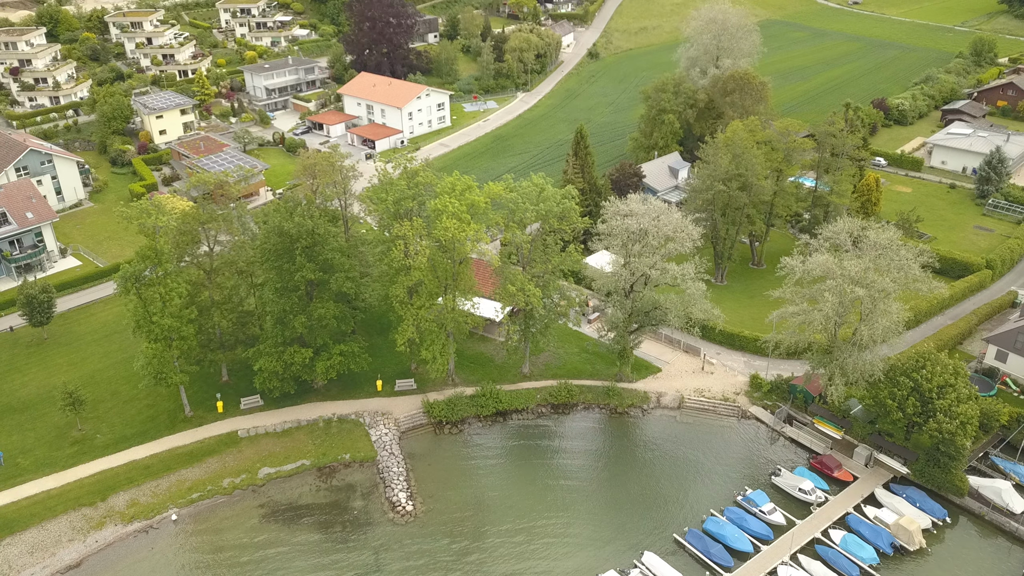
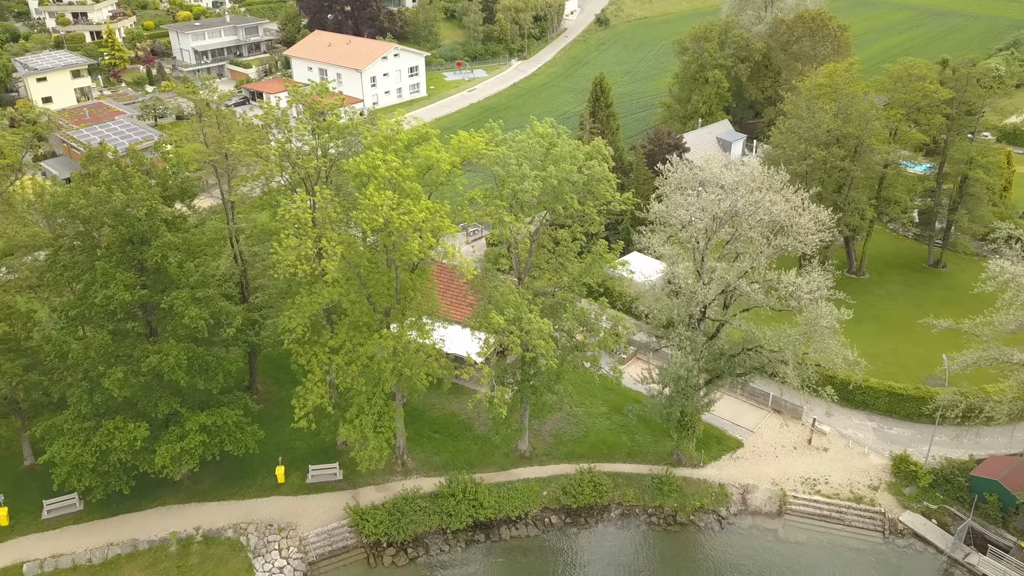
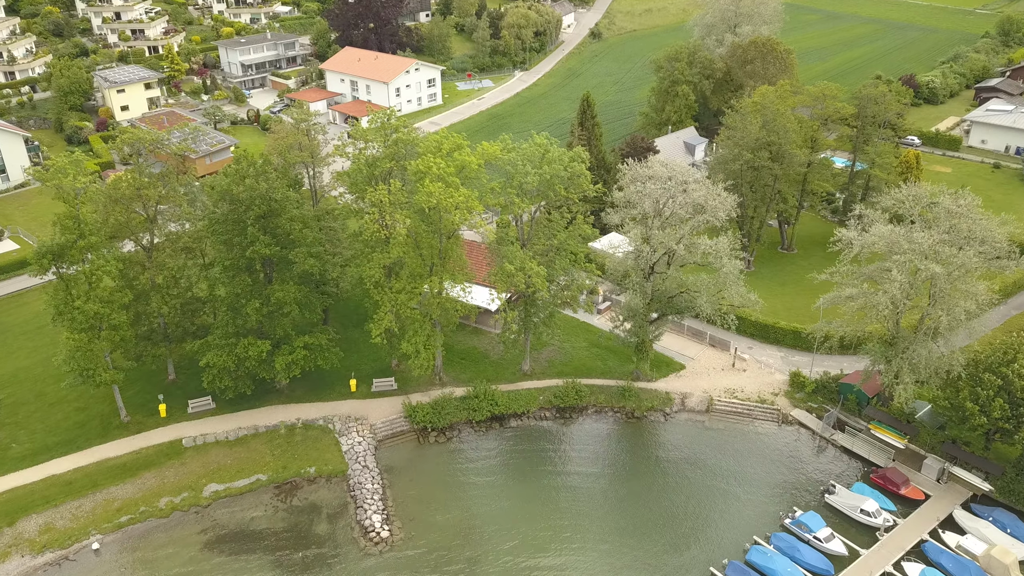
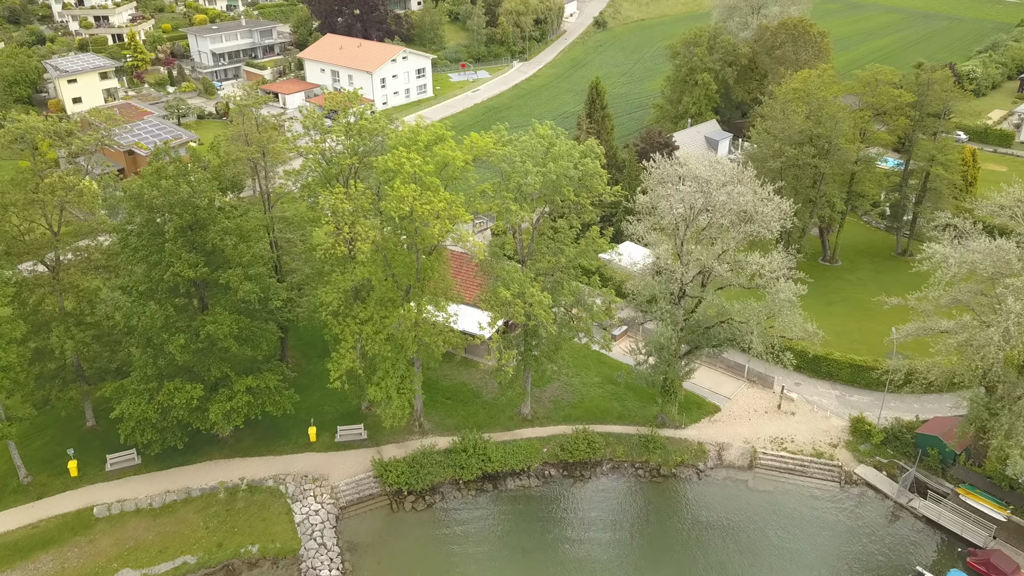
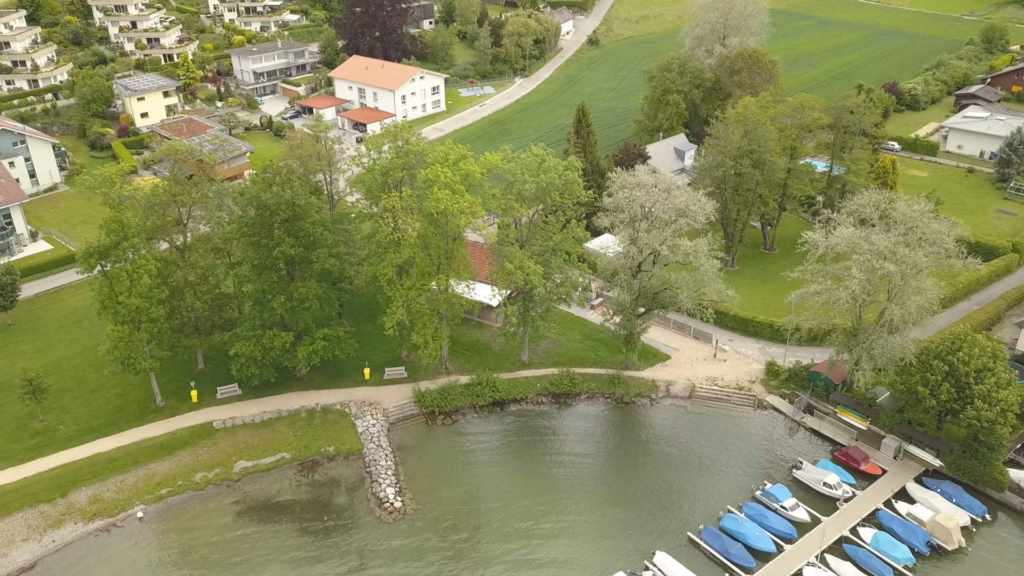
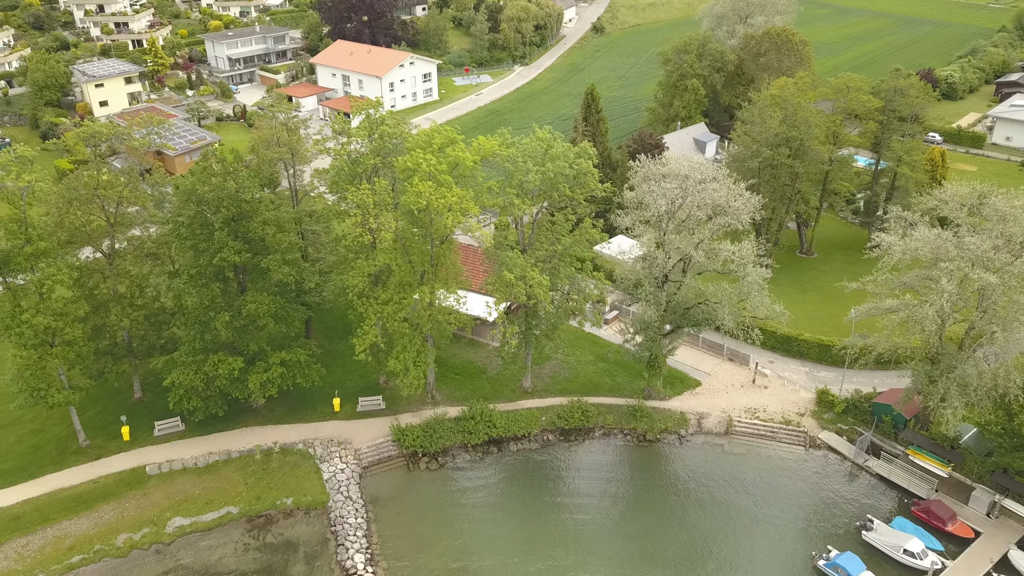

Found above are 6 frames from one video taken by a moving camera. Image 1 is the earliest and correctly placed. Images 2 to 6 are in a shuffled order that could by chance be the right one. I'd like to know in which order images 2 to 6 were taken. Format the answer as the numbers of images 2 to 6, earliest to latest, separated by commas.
5, 3, 6, 4, 2
